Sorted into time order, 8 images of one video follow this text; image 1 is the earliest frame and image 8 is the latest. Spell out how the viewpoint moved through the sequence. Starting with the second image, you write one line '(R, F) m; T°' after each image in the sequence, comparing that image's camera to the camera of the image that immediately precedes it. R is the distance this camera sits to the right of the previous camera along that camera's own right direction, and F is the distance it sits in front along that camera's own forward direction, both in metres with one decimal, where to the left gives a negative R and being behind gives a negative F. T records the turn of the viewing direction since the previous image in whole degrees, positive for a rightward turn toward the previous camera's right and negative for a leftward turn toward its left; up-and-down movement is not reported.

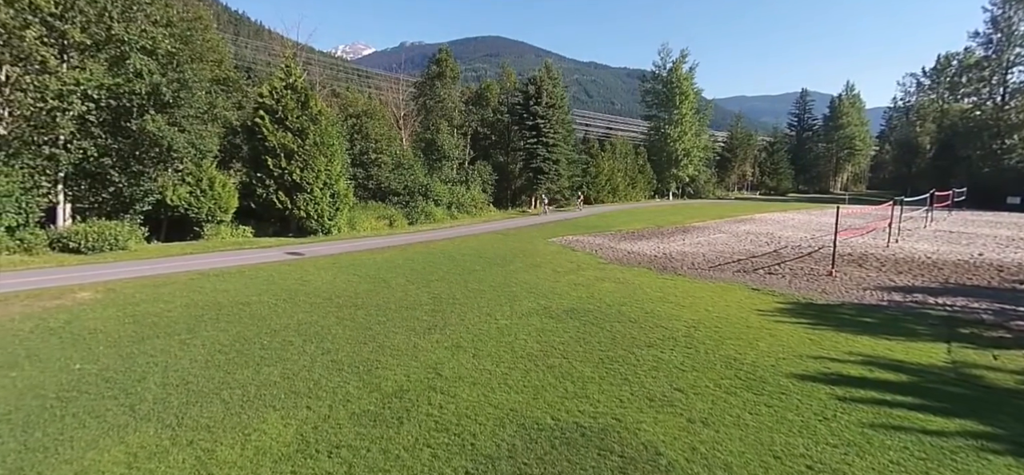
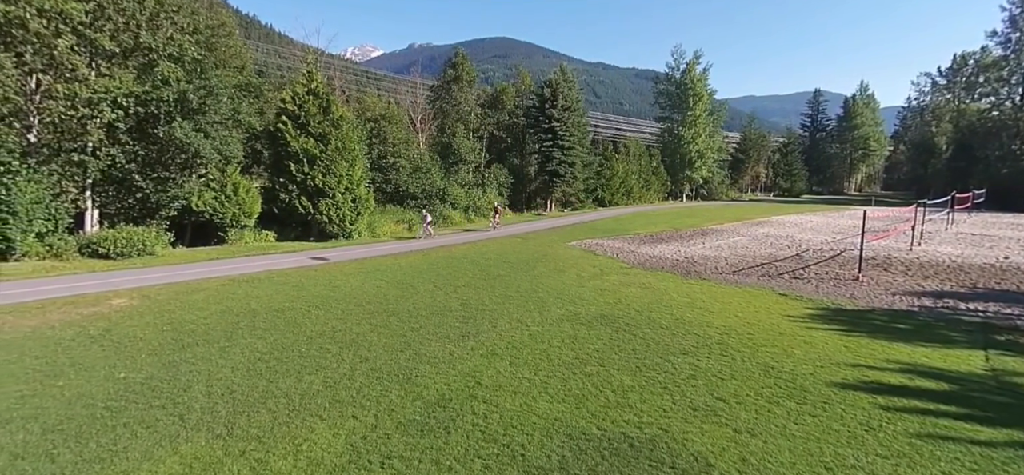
(-0.5, 0.0) m; -1°
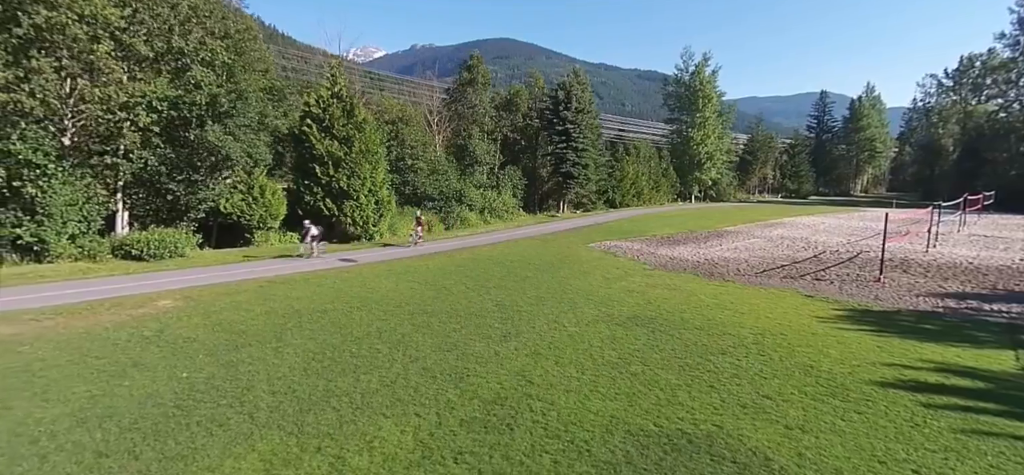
(-0.8, -0.2) m; 0°
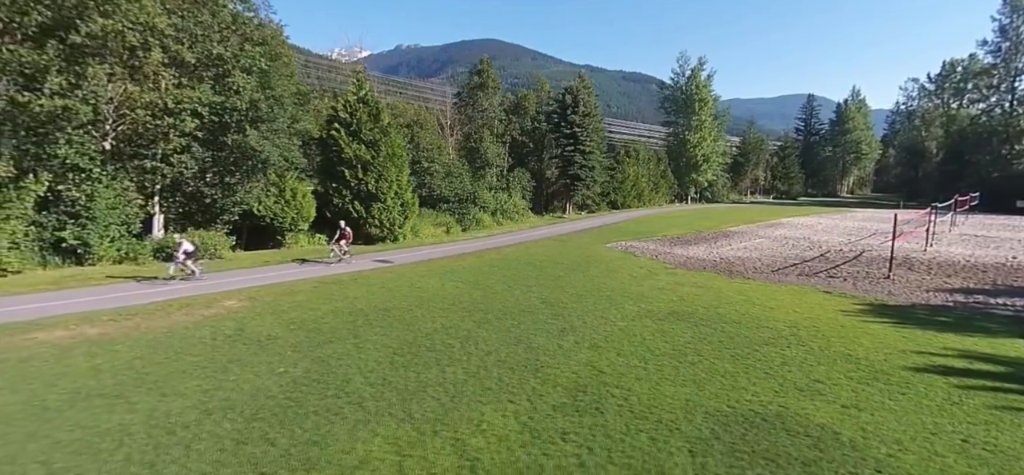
(-1.5, -0.6) m; +2°
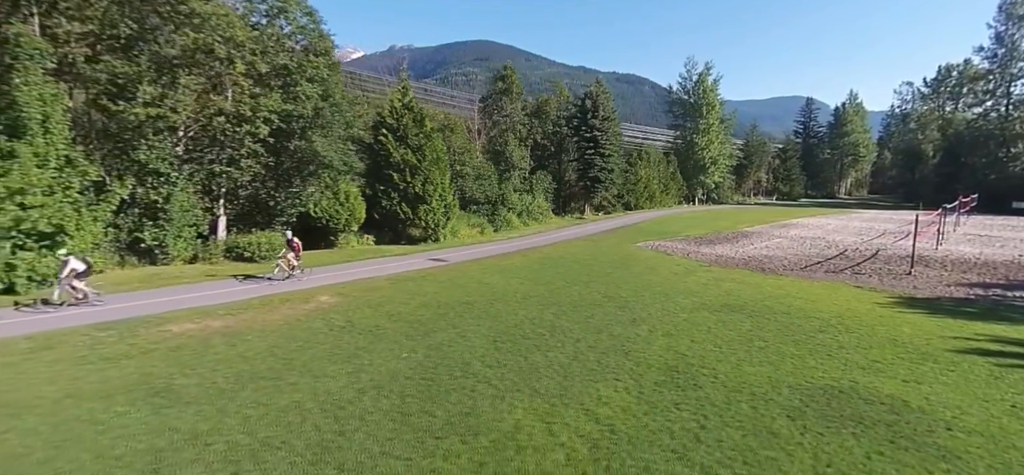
(-1.9, -1.0) m; +1°
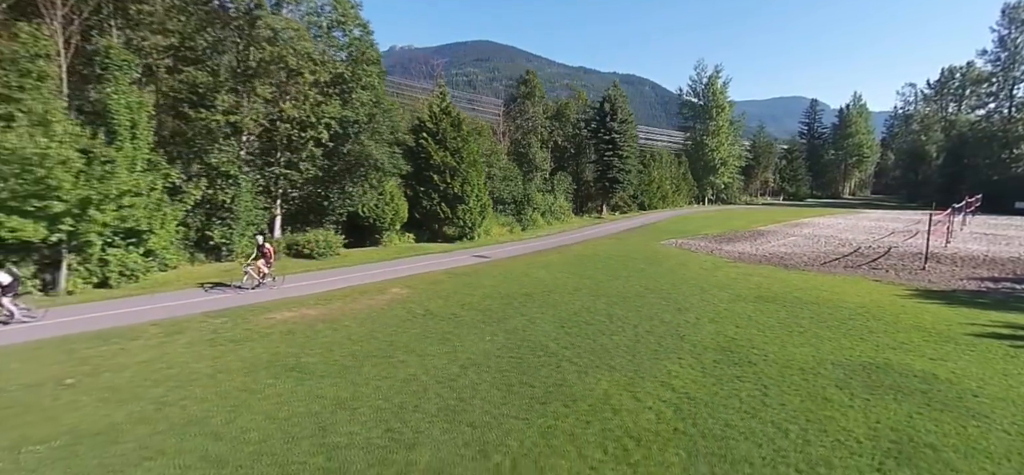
(-1.4, -1.1) m; 0°
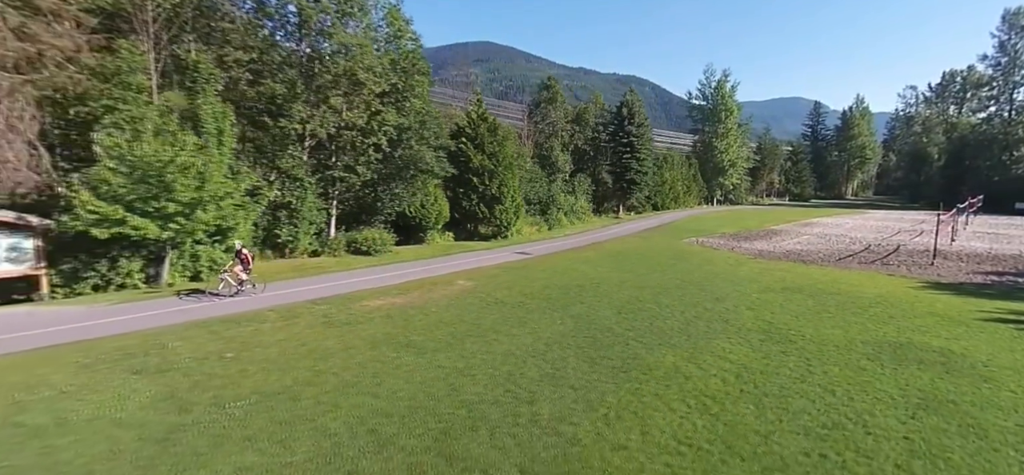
(-1.6, -1.5) m; 0°
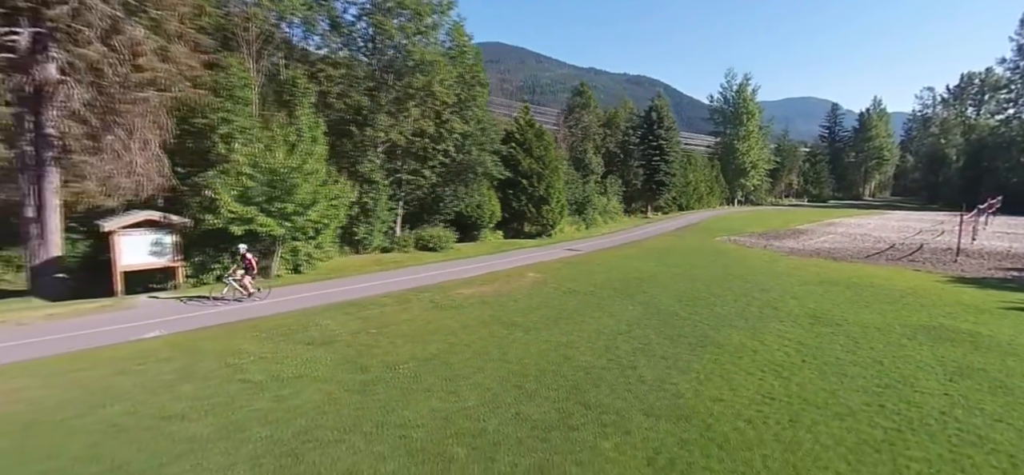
(-1.9, -1.8) m; -1°
